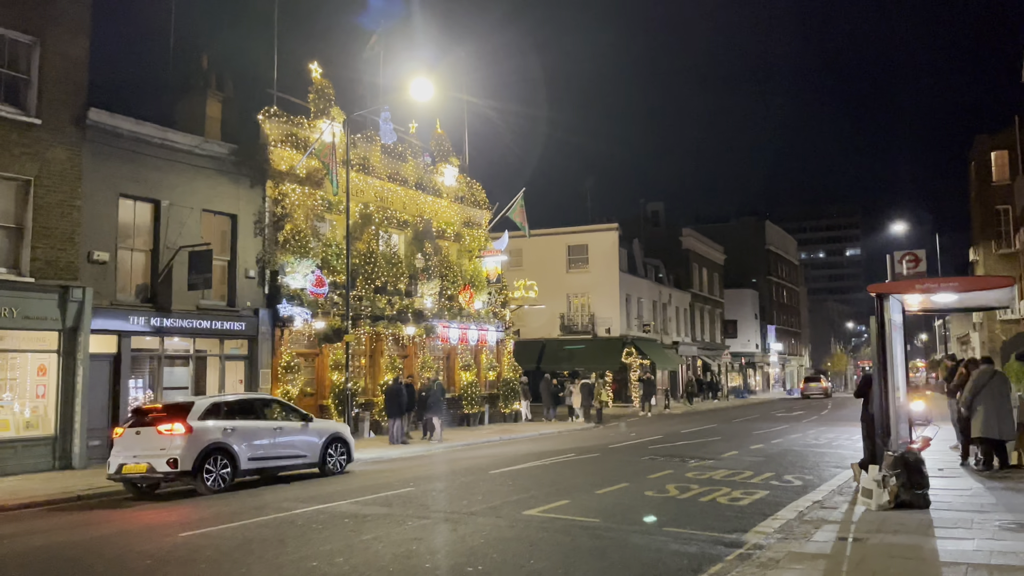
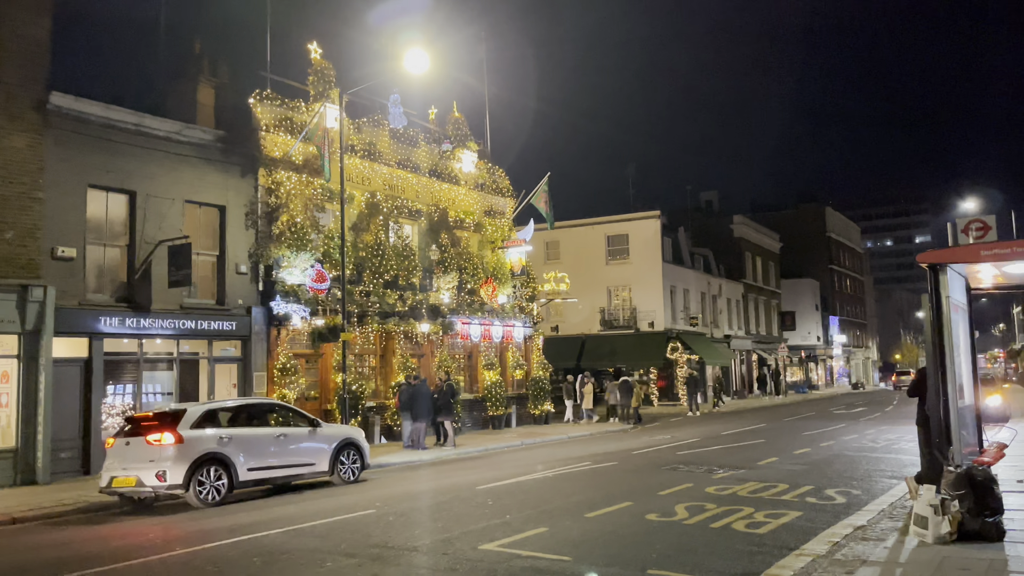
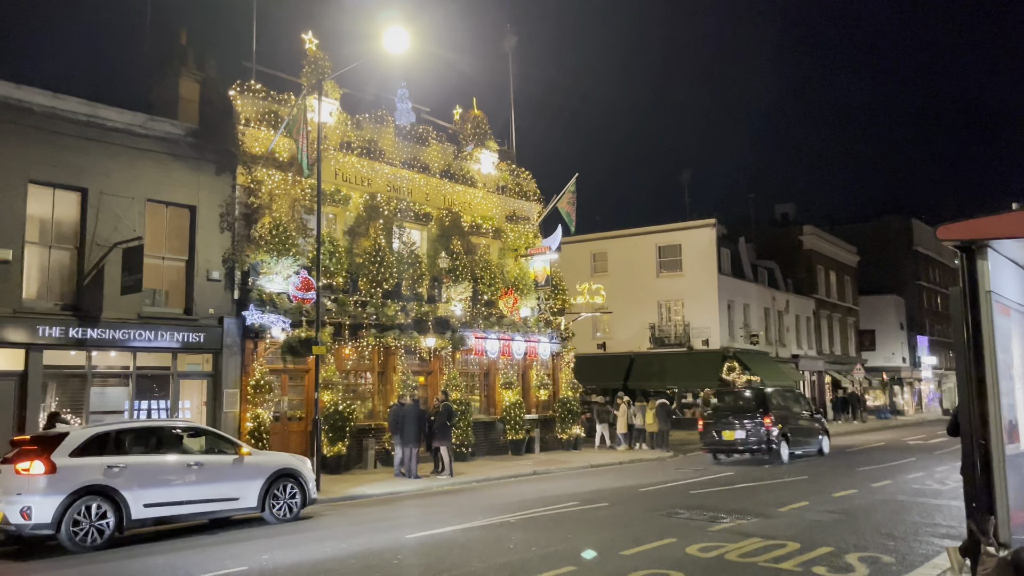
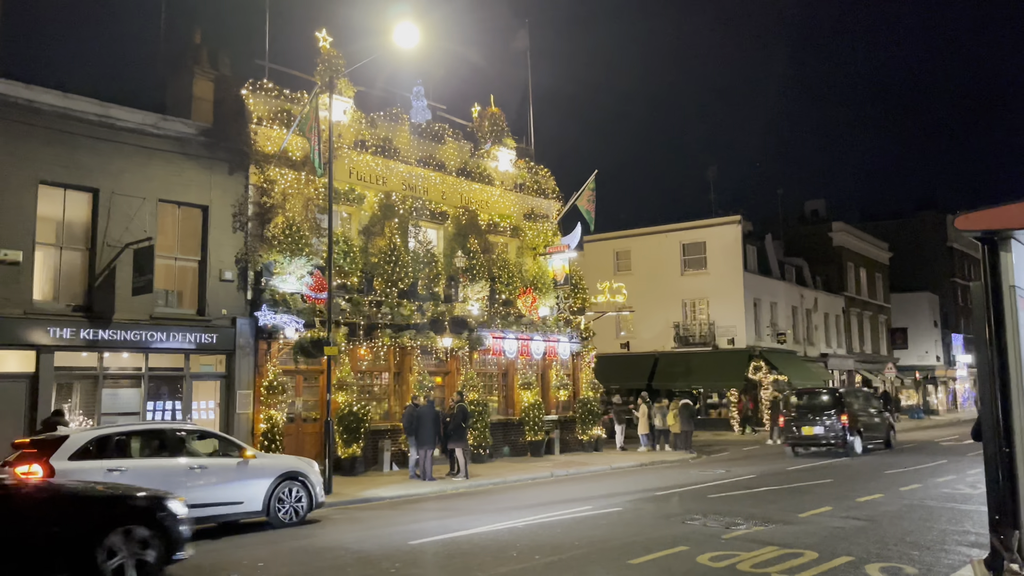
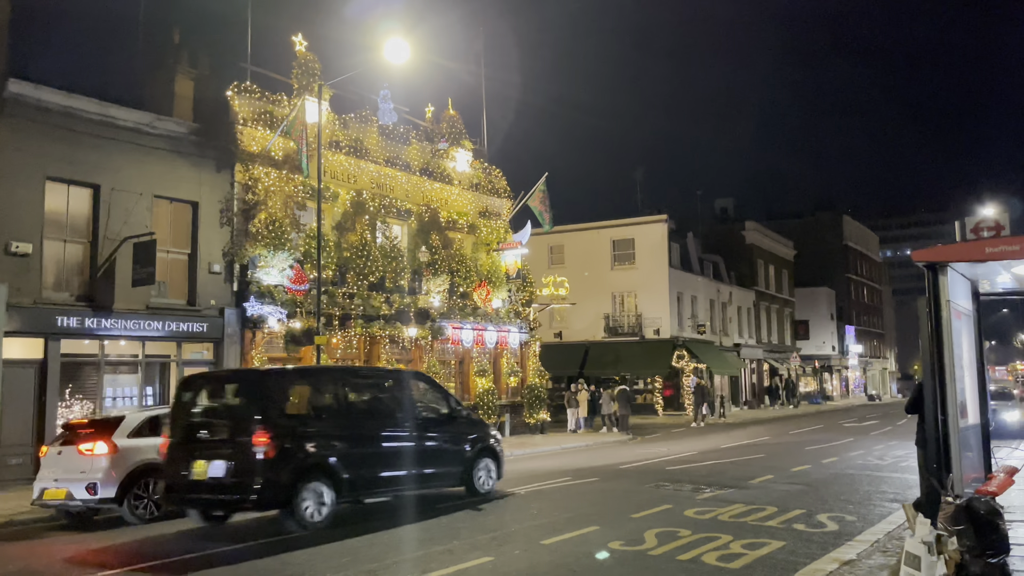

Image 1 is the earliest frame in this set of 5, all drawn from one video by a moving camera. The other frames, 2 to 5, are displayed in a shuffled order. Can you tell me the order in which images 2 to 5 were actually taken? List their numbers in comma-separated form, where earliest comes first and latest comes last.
2, 5, 3, 4
